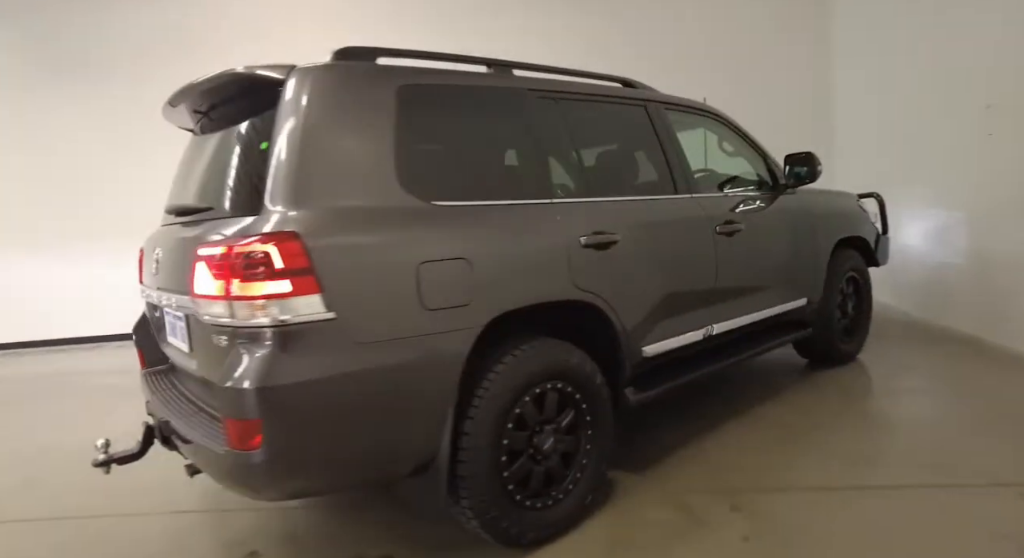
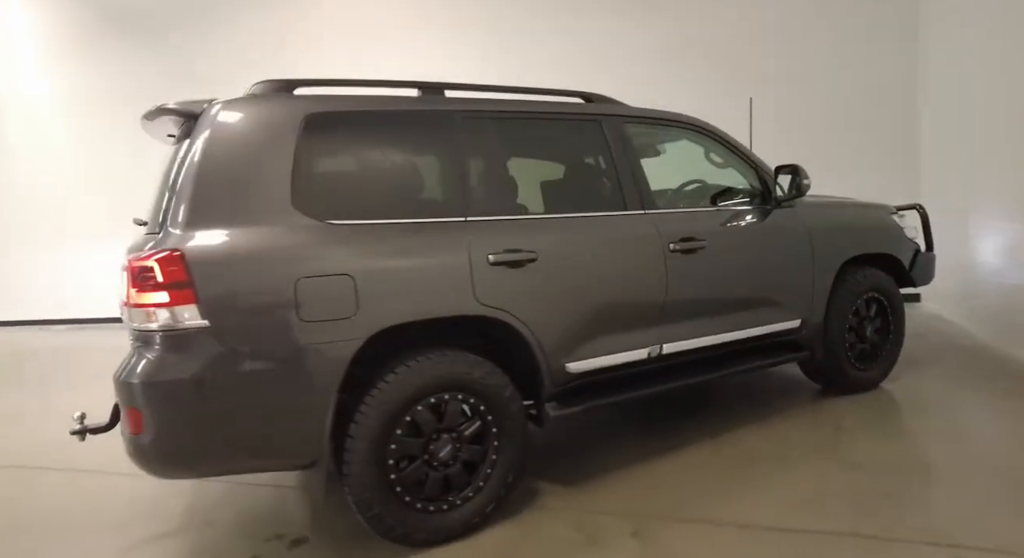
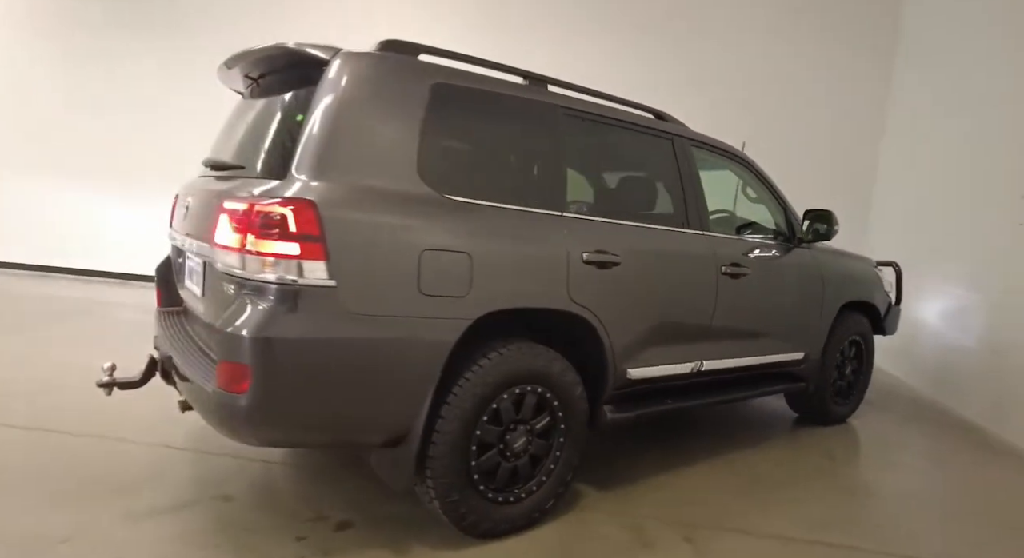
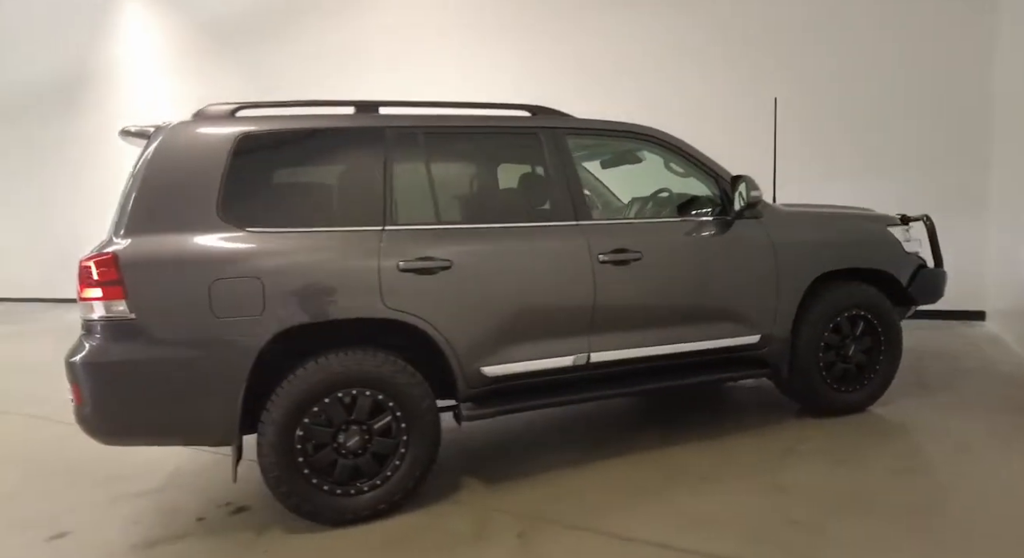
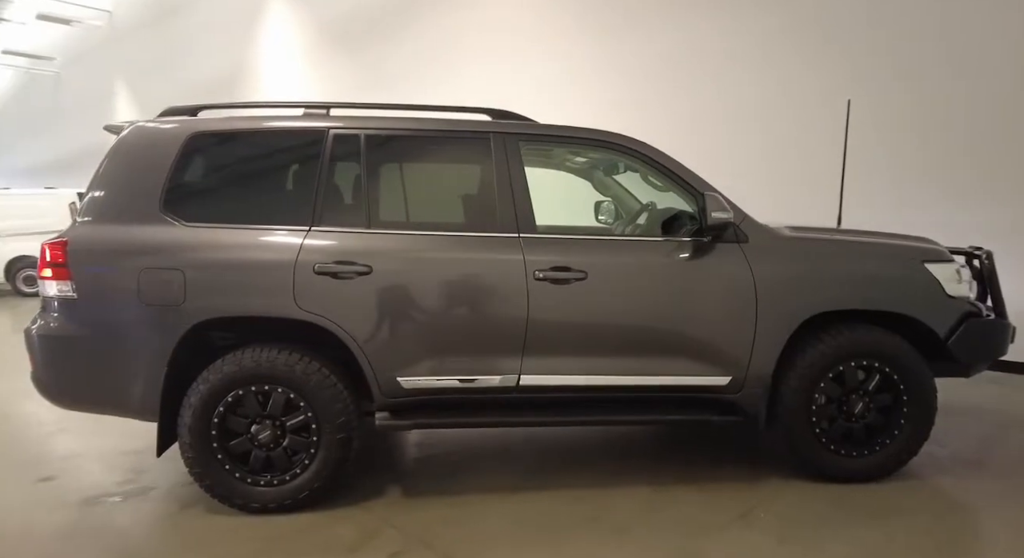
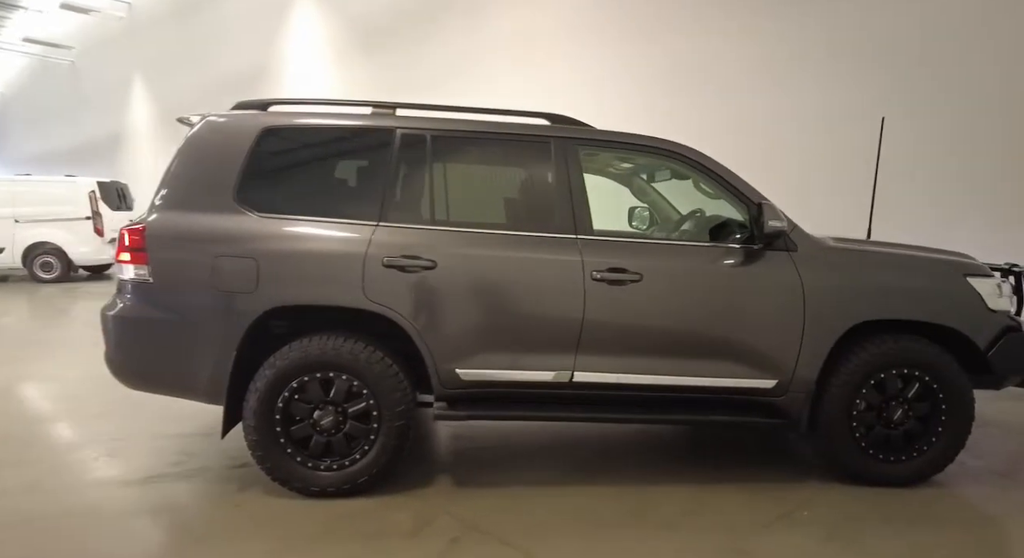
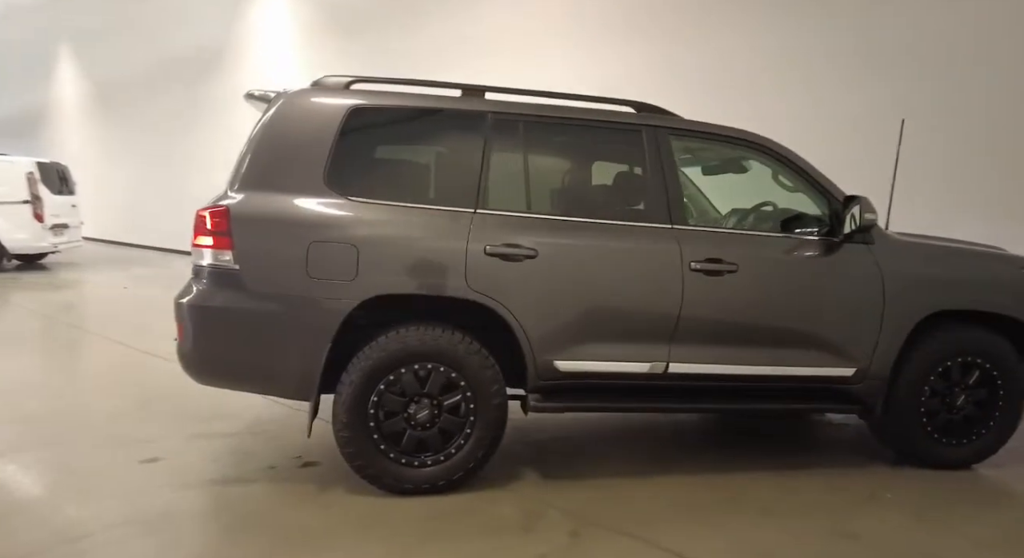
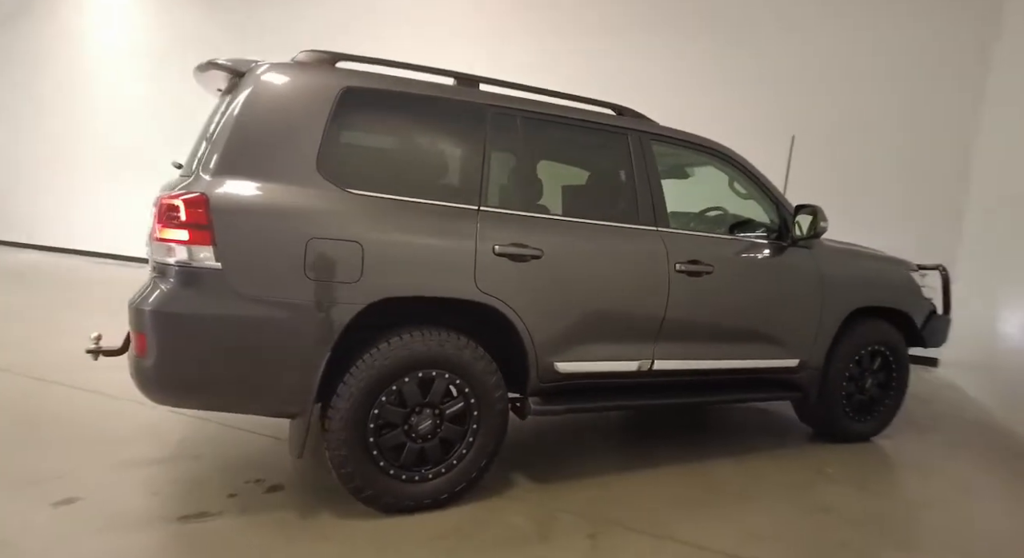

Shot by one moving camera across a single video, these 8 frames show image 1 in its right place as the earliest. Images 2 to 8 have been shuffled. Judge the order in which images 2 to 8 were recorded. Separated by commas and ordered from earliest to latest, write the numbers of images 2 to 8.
2, 4, 5, 6, 7, 8, 3
